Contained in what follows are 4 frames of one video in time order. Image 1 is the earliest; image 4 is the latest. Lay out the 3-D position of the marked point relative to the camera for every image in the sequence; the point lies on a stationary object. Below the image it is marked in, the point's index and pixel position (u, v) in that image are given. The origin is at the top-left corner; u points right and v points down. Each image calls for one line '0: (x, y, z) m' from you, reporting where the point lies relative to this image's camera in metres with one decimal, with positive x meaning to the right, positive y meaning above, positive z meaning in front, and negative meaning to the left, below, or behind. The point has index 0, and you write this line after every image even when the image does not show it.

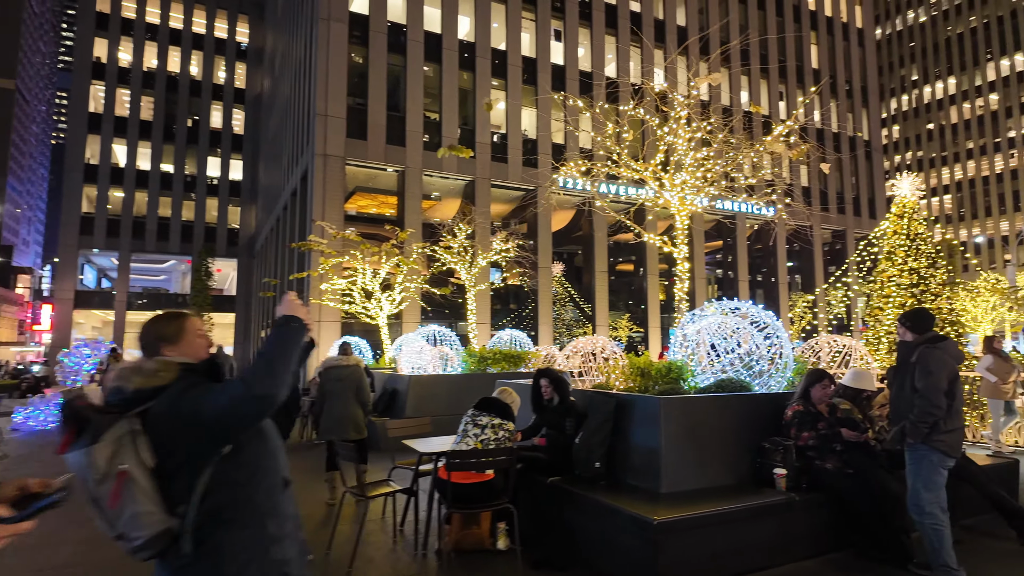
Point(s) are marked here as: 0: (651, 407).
0: (+1.0, -0.9, +4.4) m
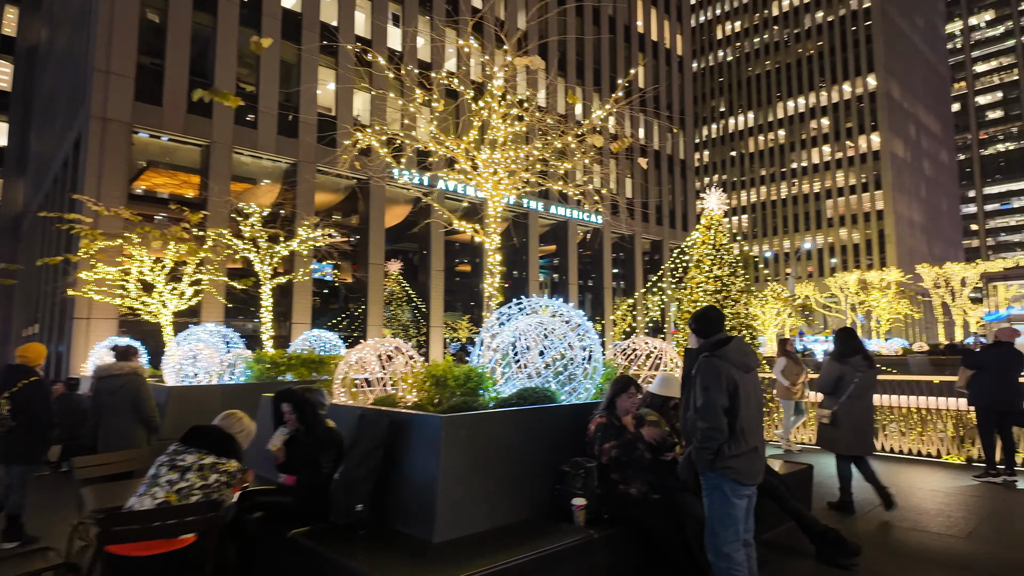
0: (-0.5, -0.8, +3.5) m
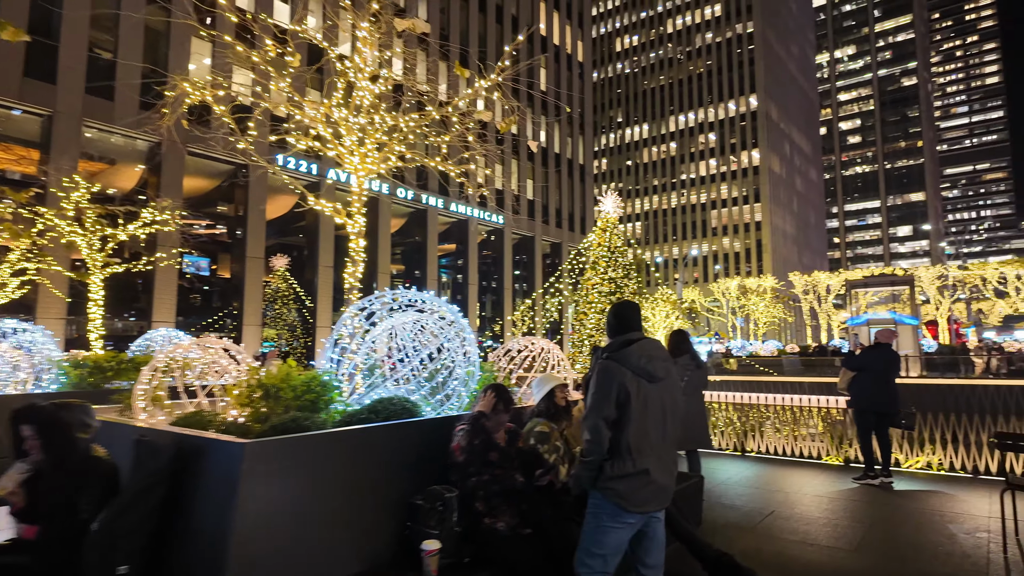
0: (-1.2, -0.7, +2.6) m
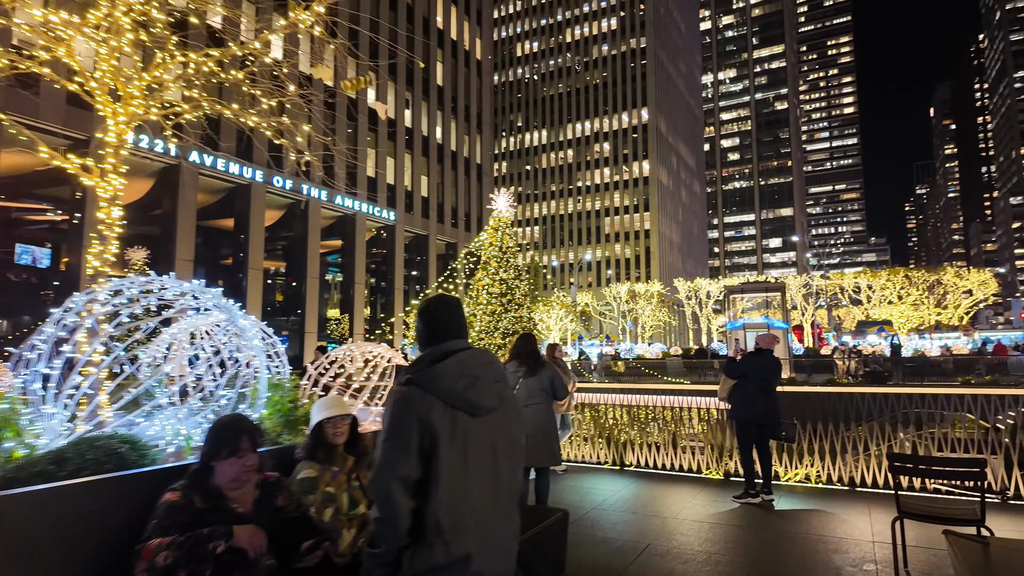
0: (-2.0, -0.7, +1.3) m
